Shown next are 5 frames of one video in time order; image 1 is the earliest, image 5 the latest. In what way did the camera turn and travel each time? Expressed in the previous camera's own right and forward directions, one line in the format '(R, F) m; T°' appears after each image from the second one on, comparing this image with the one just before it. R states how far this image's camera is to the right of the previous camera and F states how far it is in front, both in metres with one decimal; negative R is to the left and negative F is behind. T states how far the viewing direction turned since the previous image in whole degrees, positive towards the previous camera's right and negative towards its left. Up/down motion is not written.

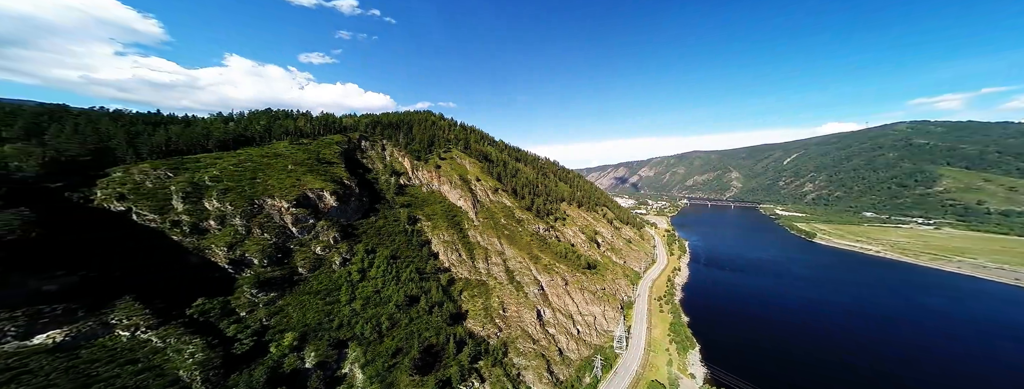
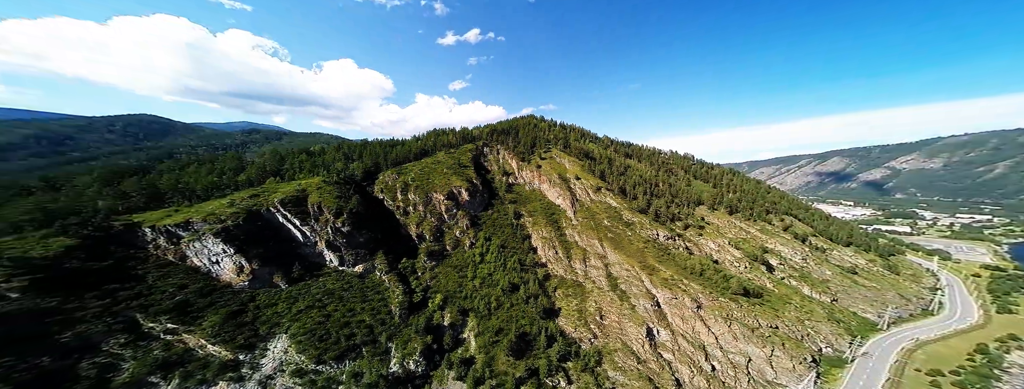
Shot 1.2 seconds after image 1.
(+13.4, +3.6) m; -34°
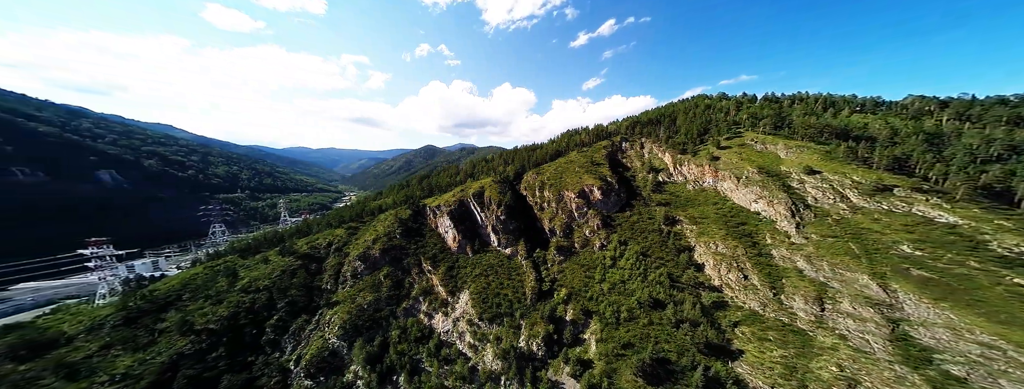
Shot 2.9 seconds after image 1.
(+10.2, +2.7) m; -39°
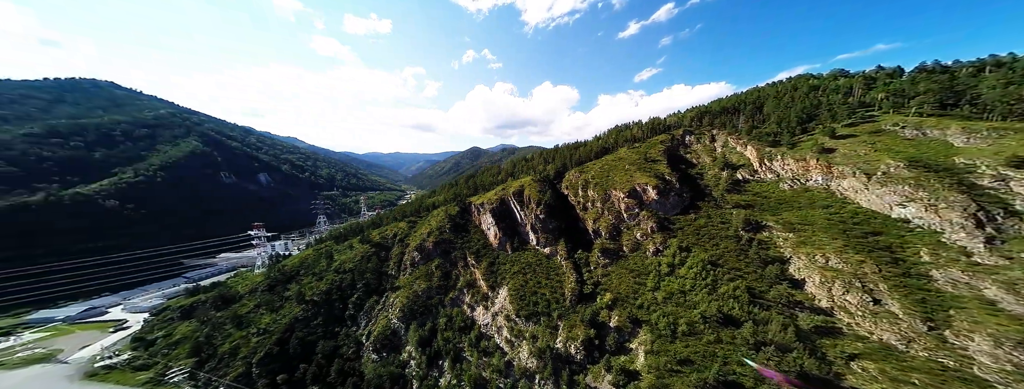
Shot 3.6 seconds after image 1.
(+4.1, +0.1) m; -16°
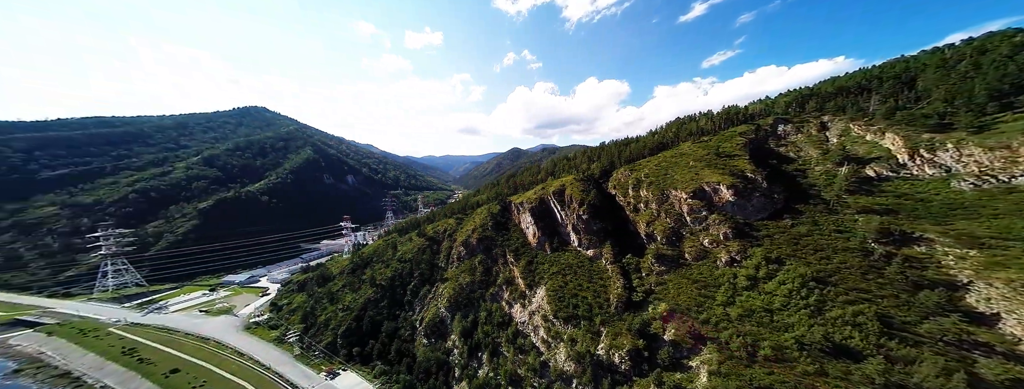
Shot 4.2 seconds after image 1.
(+3.4, +1.0) m; -15°
